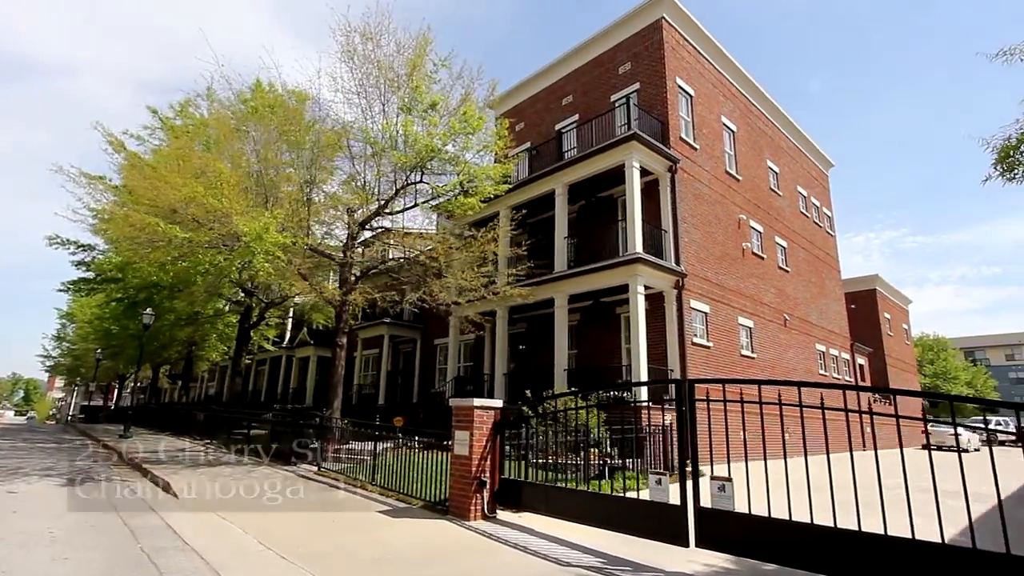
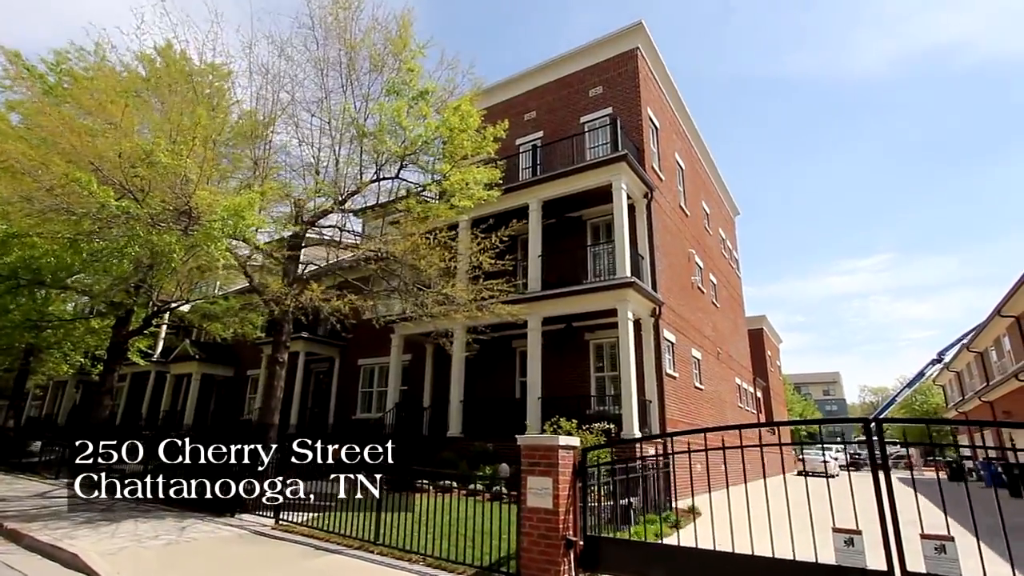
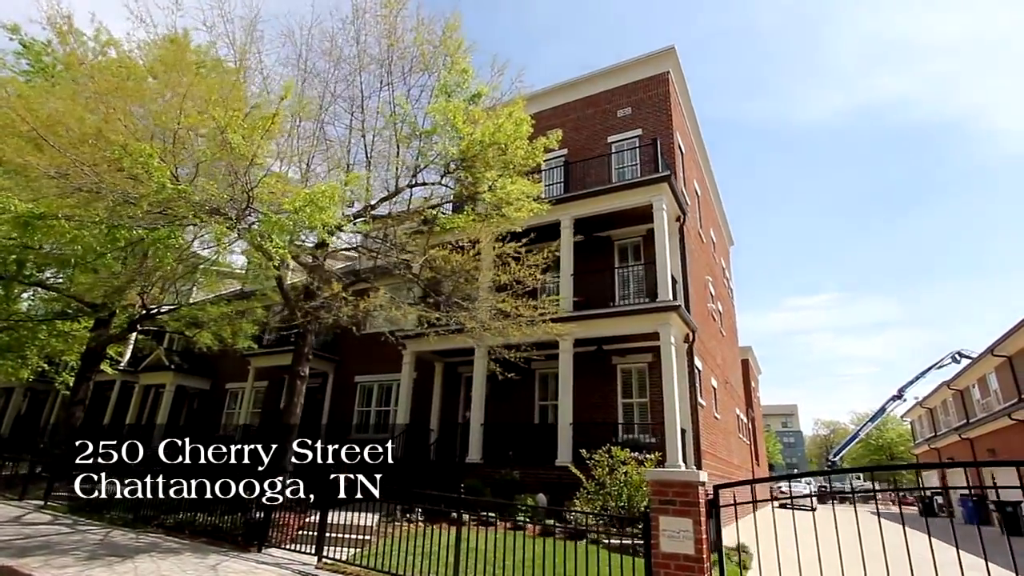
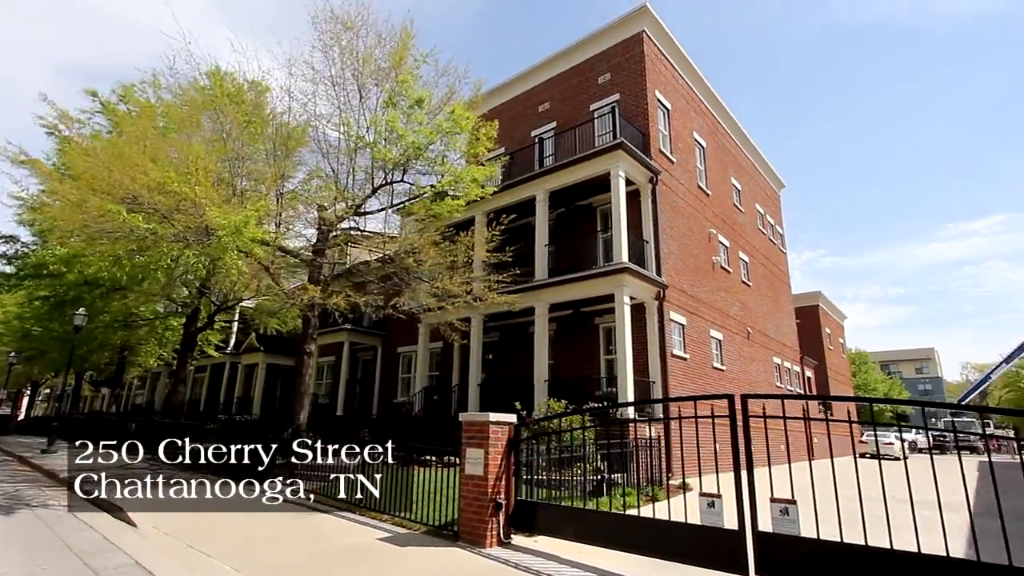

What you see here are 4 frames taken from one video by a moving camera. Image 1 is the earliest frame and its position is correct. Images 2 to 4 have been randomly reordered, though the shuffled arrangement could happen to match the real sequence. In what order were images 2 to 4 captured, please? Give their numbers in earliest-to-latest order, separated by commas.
4, 2, 3
